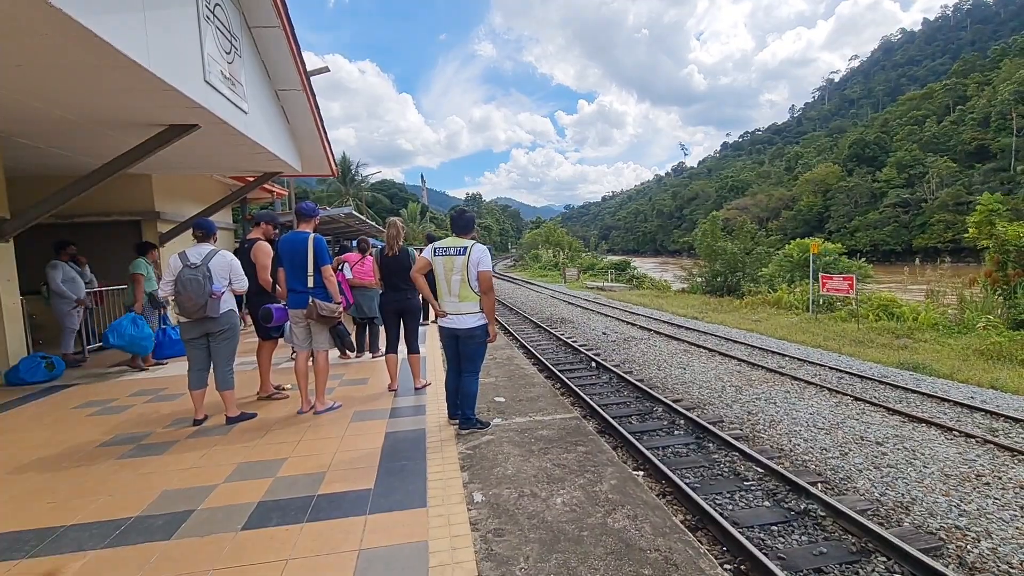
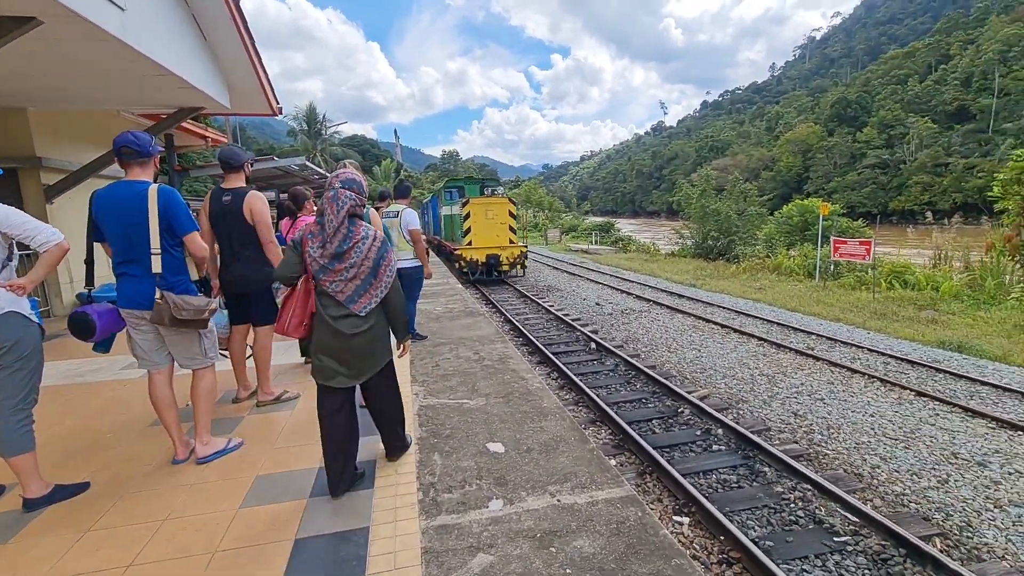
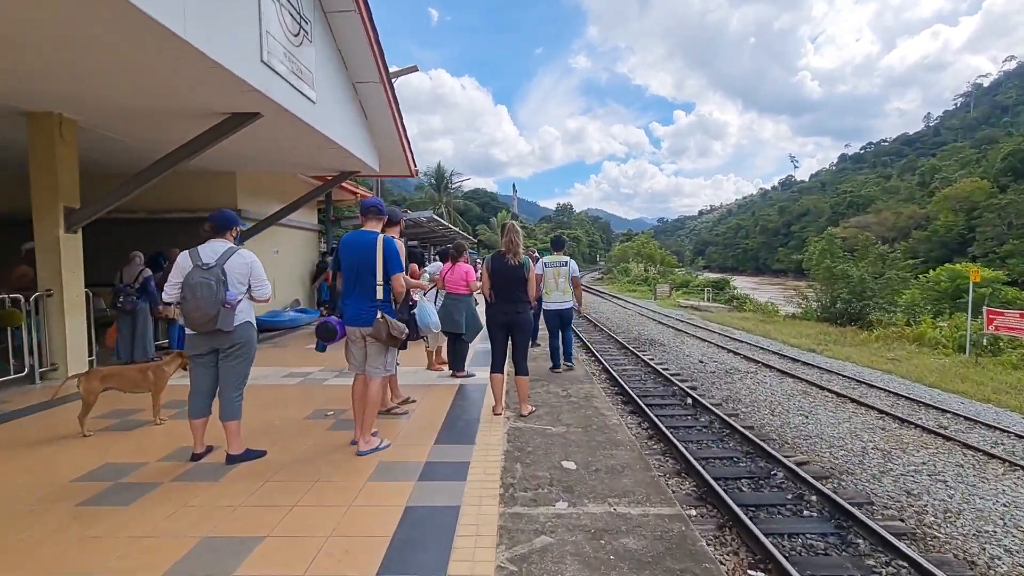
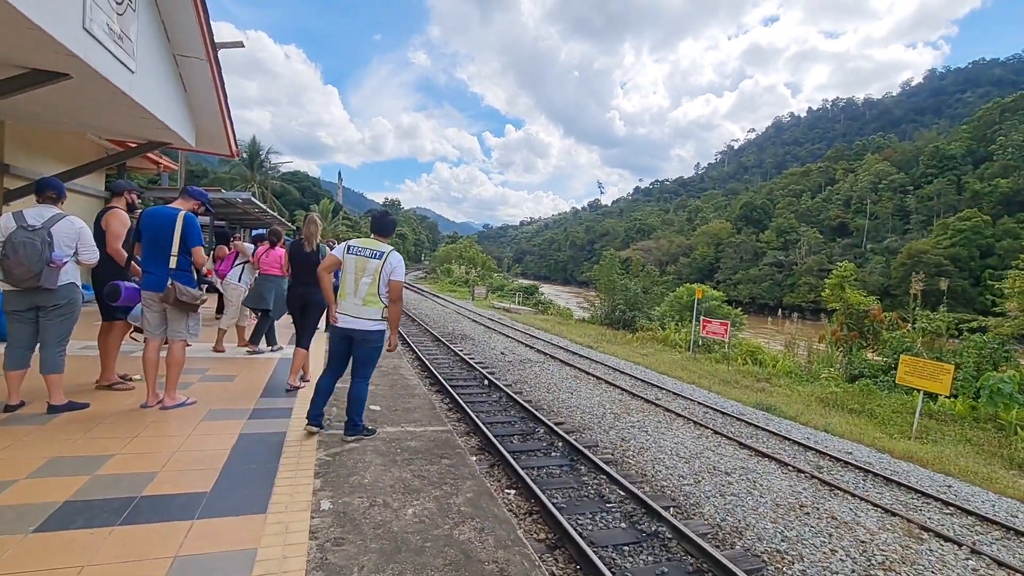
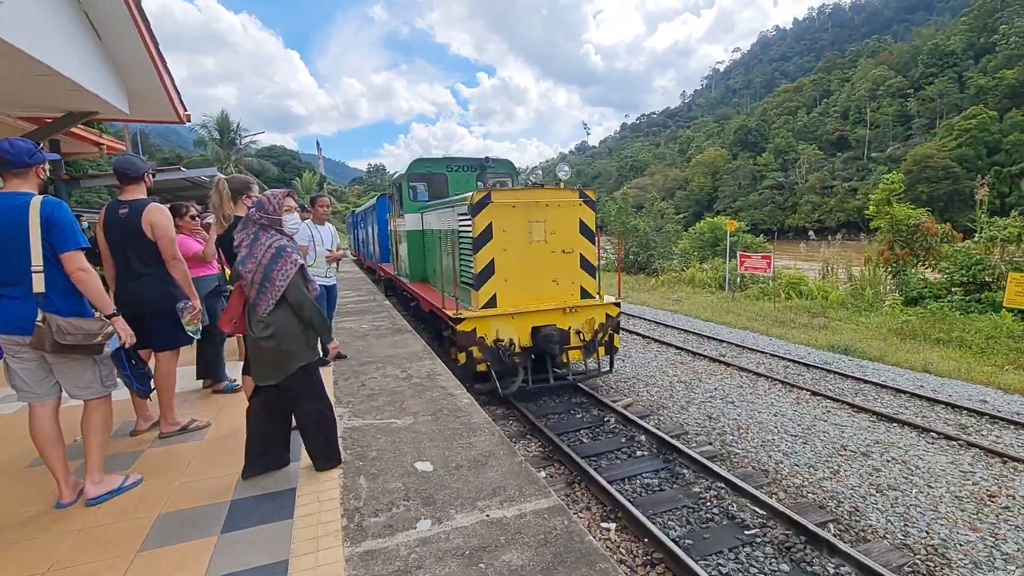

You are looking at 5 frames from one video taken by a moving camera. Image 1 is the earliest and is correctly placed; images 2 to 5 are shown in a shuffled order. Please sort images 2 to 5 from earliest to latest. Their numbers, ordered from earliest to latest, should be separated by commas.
4, 3, 2, 5
